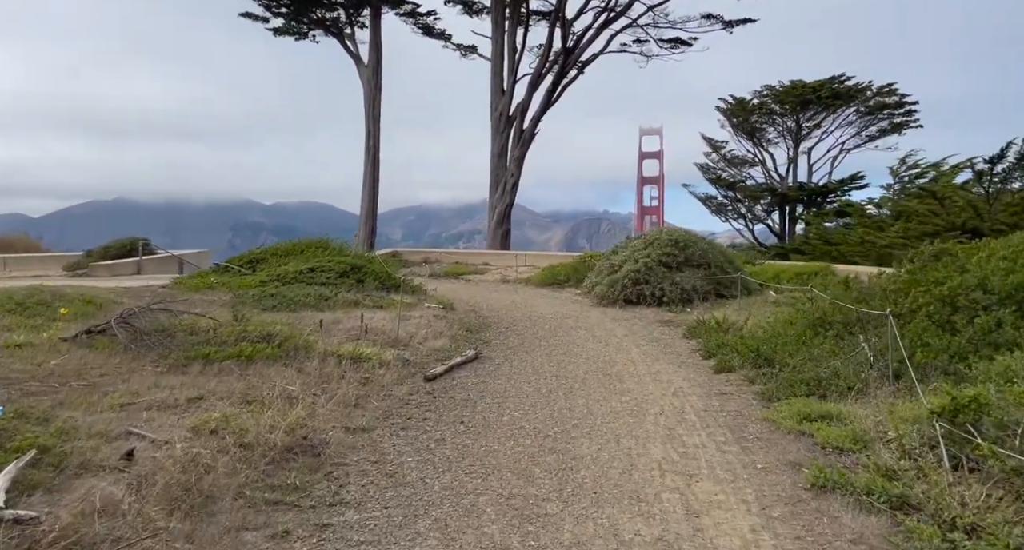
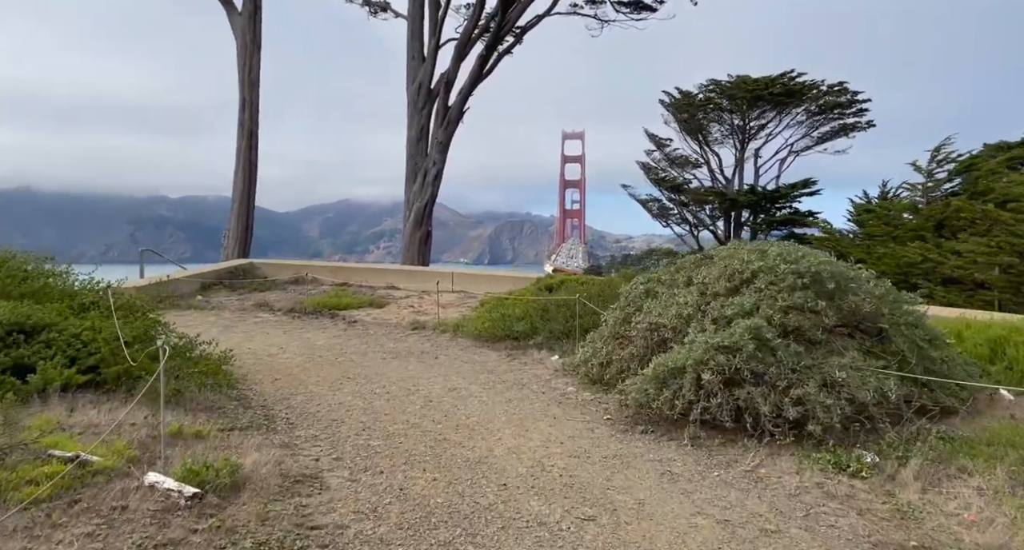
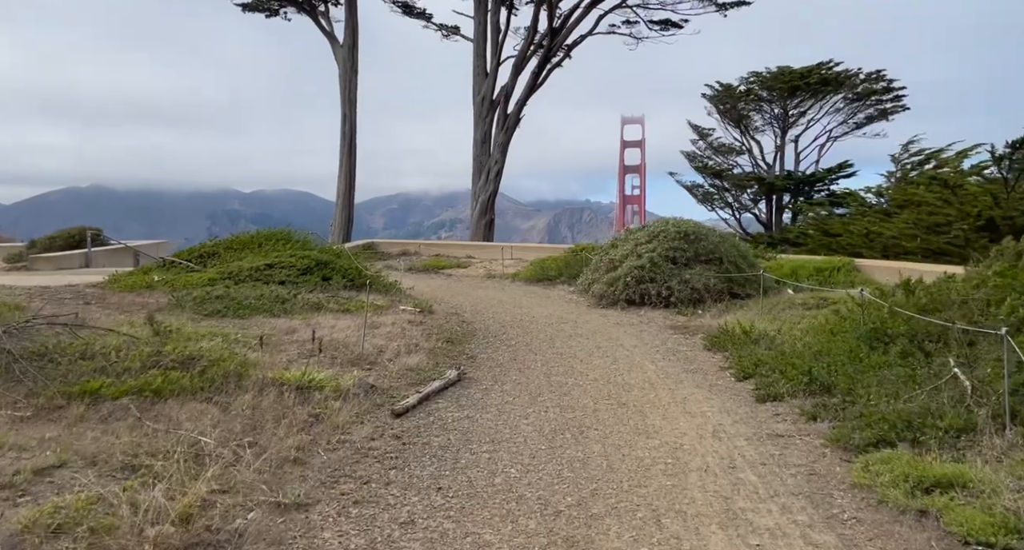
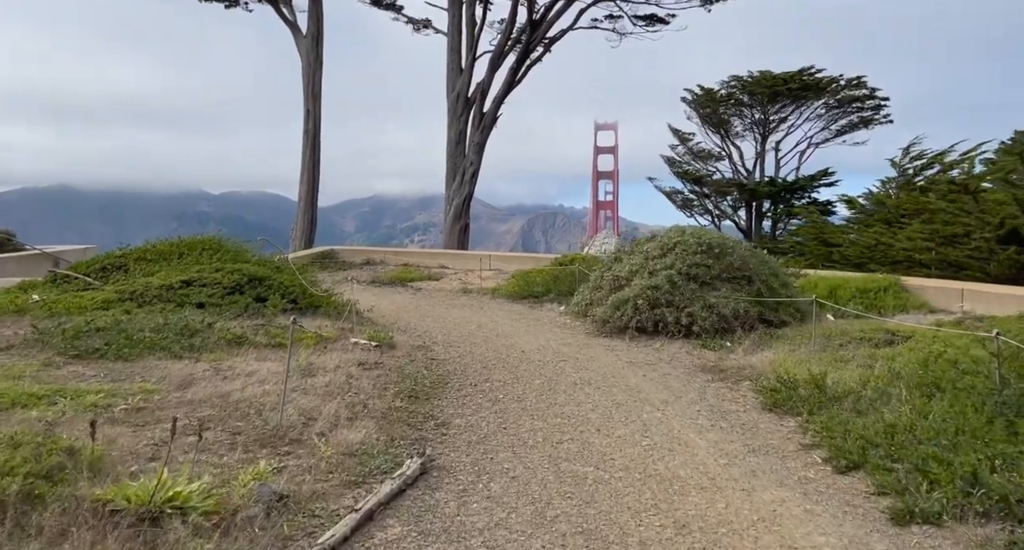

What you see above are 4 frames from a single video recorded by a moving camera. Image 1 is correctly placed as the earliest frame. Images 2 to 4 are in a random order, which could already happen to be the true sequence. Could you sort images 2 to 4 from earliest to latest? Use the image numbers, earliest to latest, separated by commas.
3, 4, 2
